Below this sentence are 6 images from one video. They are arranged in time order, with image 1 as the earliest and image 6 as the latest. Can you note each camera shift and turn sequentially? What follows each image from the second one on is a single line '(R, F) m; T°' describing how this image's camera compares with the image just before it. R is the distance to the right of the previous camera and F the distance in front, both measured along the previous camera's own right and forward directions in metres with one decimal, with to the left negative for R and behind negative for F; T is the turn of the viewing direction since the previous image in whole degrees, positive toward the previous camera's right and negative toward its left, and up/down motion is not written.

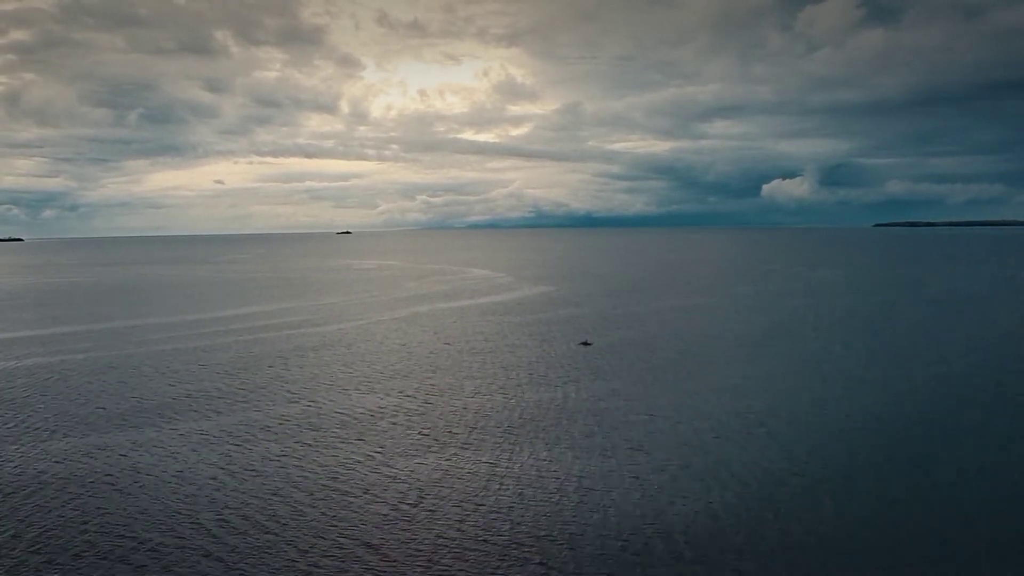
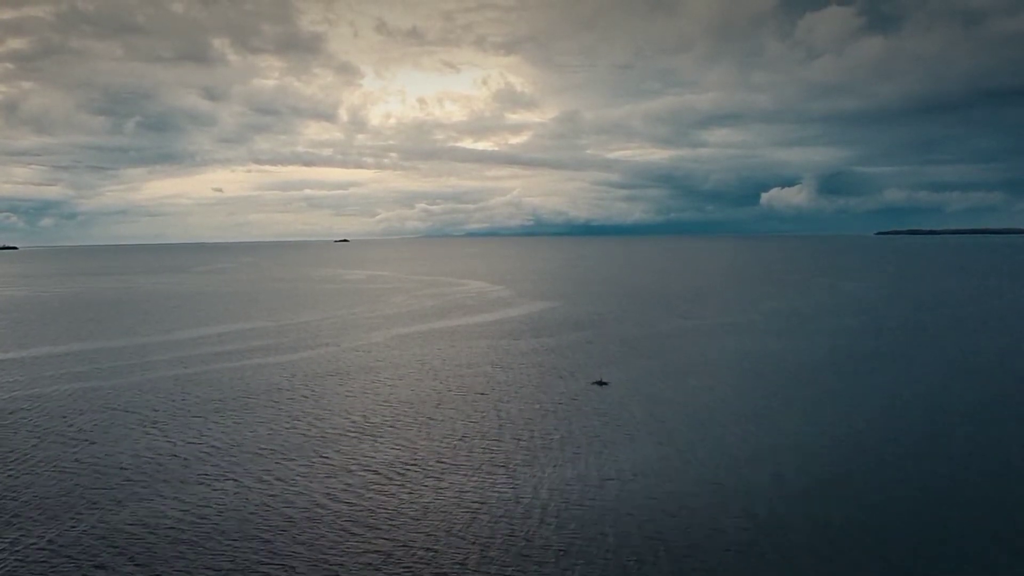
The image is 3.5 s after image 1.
(-0.2, +6.3) m; 0°
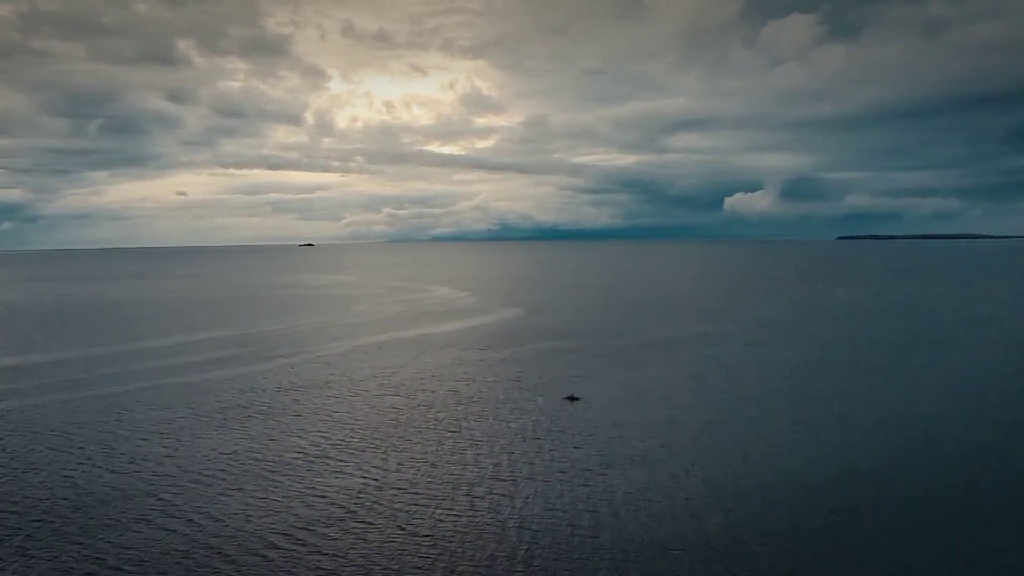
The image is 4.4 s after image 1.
(-0.1, +1.6) m; +3°
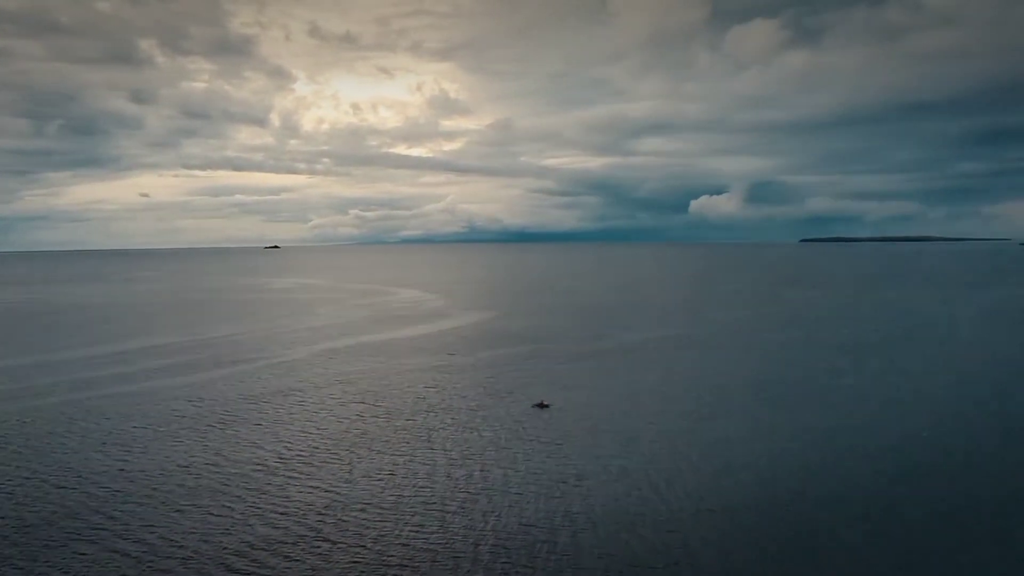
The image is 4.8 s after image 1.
(-0.5, -1.1) m; +2°
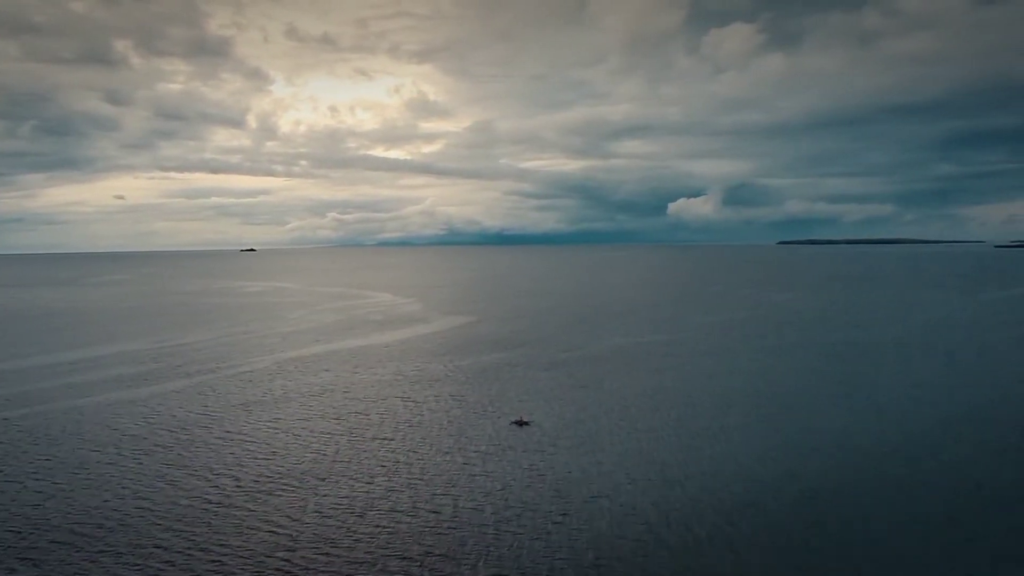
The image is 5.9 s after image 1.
(-1.5, +0.7) m; +2°
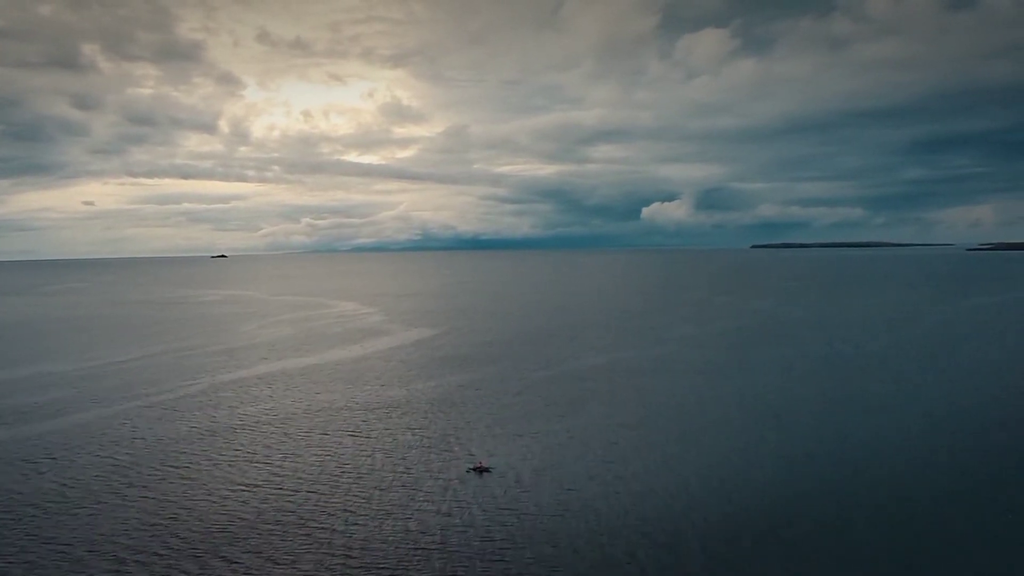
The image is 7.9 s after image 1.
(-0.6, +1.2) m; +2°
